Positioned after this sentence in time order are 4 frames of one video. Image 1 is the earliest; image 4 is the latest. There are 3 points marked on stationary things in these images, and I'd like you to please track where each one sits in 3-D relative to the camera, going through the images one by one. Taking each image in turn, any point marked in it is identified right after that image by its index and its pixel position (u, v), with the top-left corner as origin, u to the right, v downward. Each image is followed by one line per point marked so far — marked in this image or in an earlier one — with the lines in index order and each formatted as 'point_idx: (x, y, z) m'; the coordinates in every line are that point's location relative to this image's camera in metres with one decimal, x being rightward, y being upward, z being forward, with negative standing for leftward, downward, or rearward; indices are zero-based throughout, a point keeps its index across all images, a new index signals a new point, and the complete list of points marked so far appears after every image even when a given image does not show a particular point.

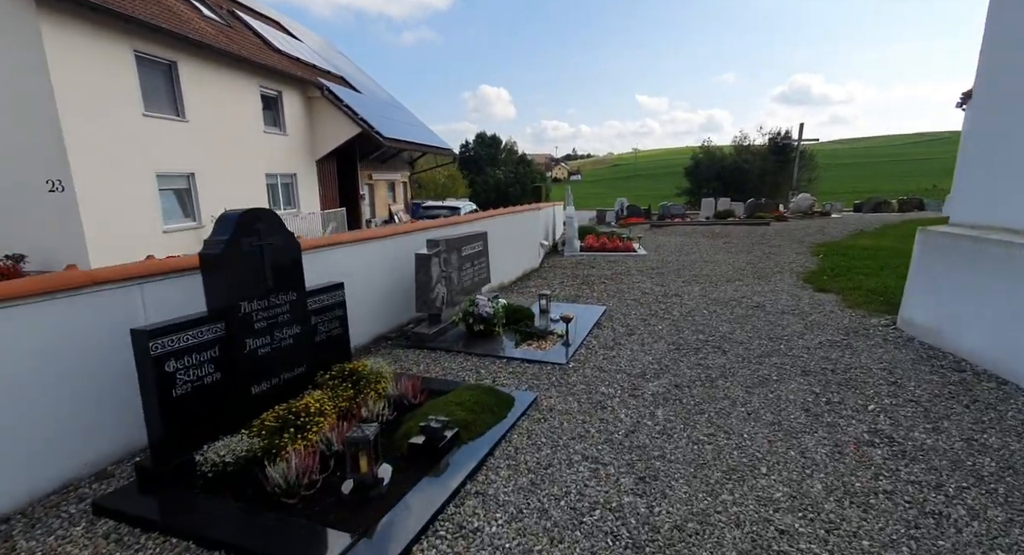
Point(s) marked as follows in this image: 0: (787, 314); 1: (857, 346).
0: (+3.9, -0.5, +6.5) m
1: (+3.9, -0.8, +5.2) m
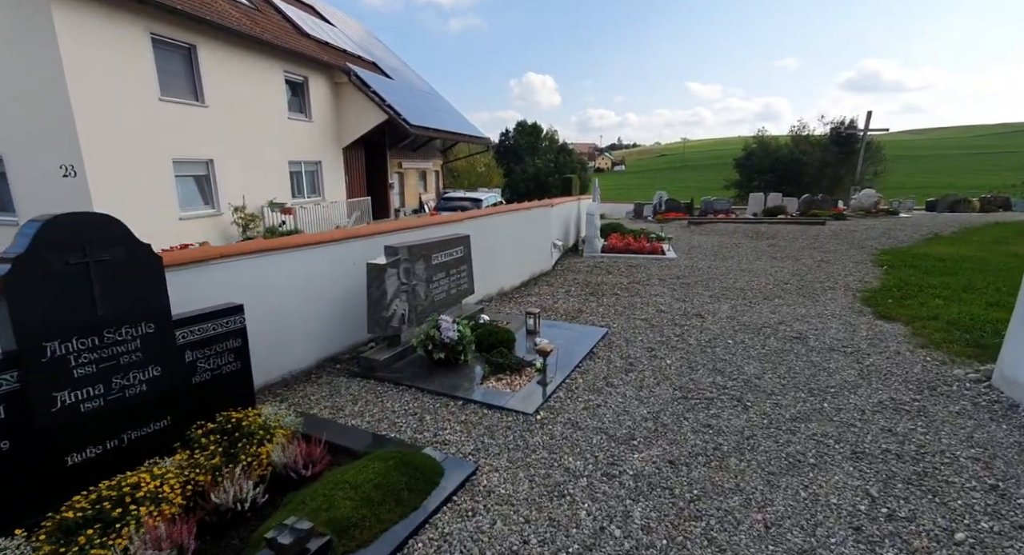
0: (+3.6, -0.8, +5.1) m
1: (+3.5, -1.1, +3.8) m
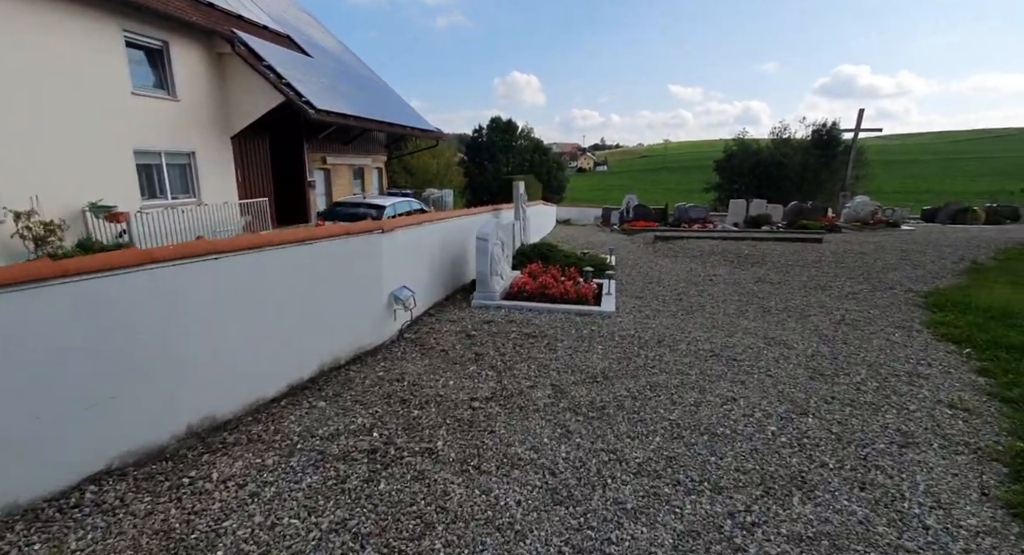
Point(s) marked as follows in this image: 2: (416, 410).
0: (+1.2, -1.9, +0.5) m
1: (+1.1, -2.2, -0.8) m
2: (-0.9, -1.2, +4.3) m
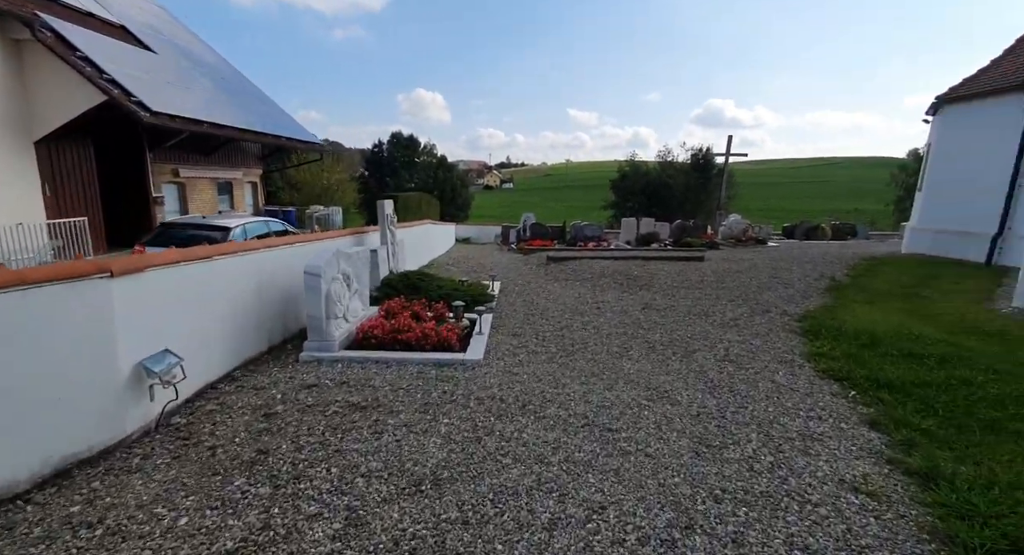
0: (+0.5, -2.2, -0.9) m
1: (+0.7, -2.5, -2.2) m
2: (-2.3, -1.7, +2.4) m
